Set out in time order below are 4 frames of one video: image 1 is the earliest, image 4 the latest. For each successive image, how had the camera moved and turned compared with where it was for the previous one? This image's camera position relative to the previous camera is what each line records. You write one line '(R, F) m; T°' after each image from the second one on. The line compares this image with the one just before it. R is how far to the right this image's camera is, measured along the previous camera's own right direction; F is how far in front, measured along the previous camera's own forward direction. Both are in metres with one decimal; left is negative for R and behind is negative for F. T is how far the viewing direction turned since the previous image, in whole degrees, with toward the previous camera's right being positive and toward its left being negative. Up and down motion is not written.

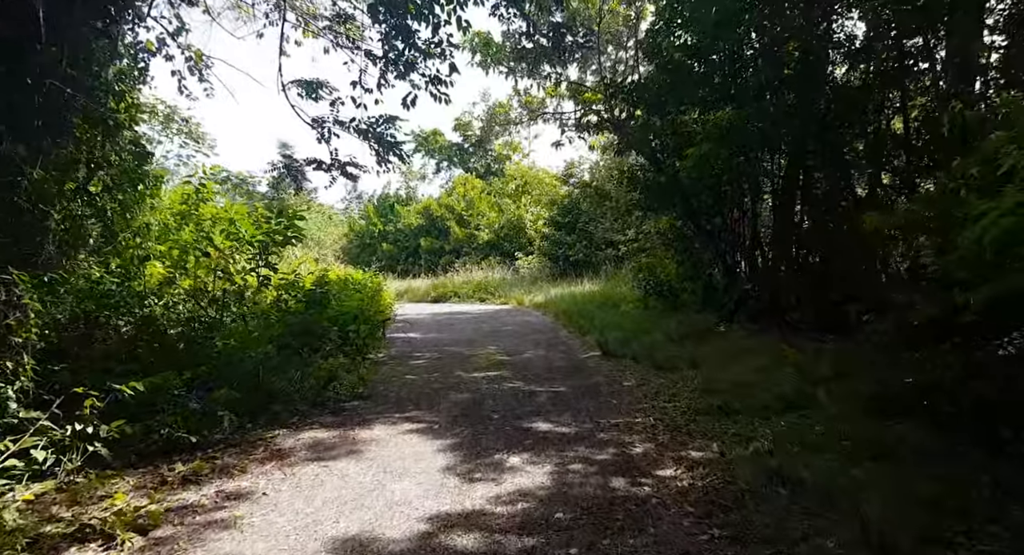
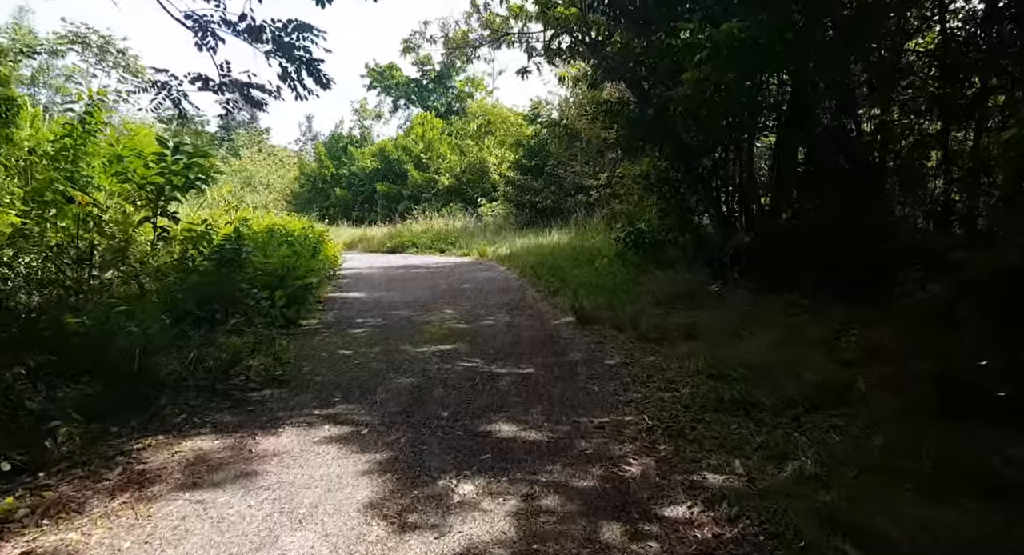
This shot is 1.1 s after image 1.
(+0.1, +1.6) m; +2°
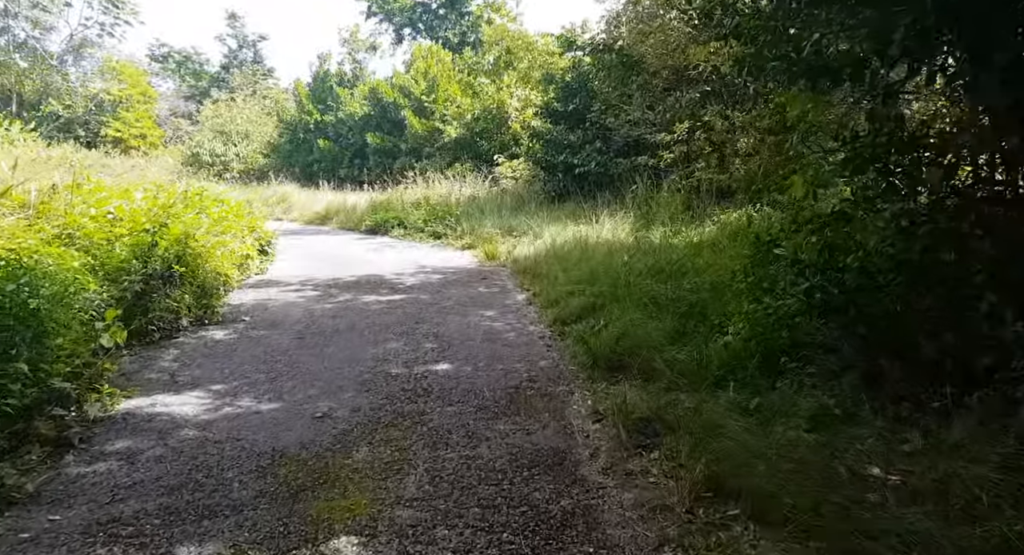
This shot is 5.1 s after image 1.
(0.0, +6.1) m; -2°
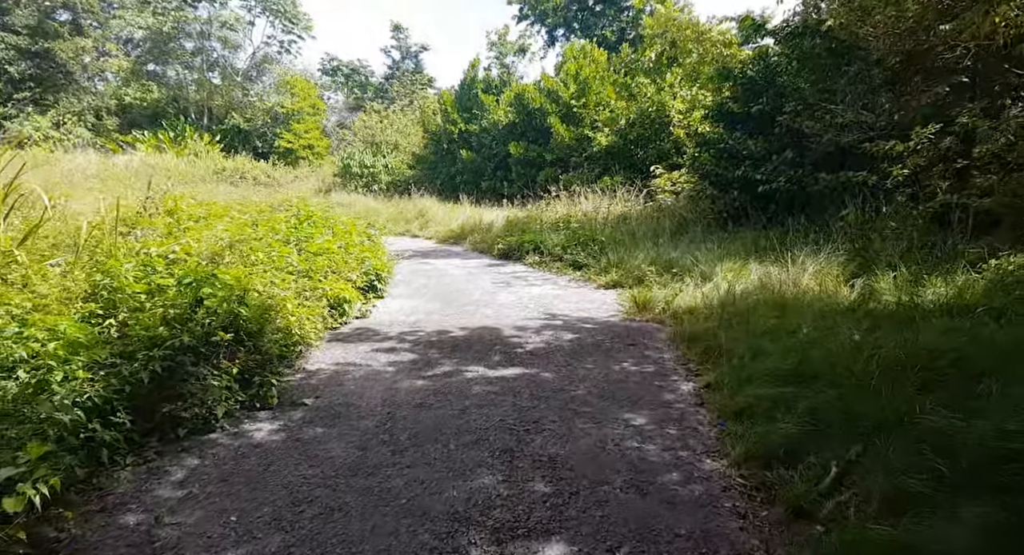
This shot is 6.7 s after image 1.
(-0.1, +2.3) m; -11°
